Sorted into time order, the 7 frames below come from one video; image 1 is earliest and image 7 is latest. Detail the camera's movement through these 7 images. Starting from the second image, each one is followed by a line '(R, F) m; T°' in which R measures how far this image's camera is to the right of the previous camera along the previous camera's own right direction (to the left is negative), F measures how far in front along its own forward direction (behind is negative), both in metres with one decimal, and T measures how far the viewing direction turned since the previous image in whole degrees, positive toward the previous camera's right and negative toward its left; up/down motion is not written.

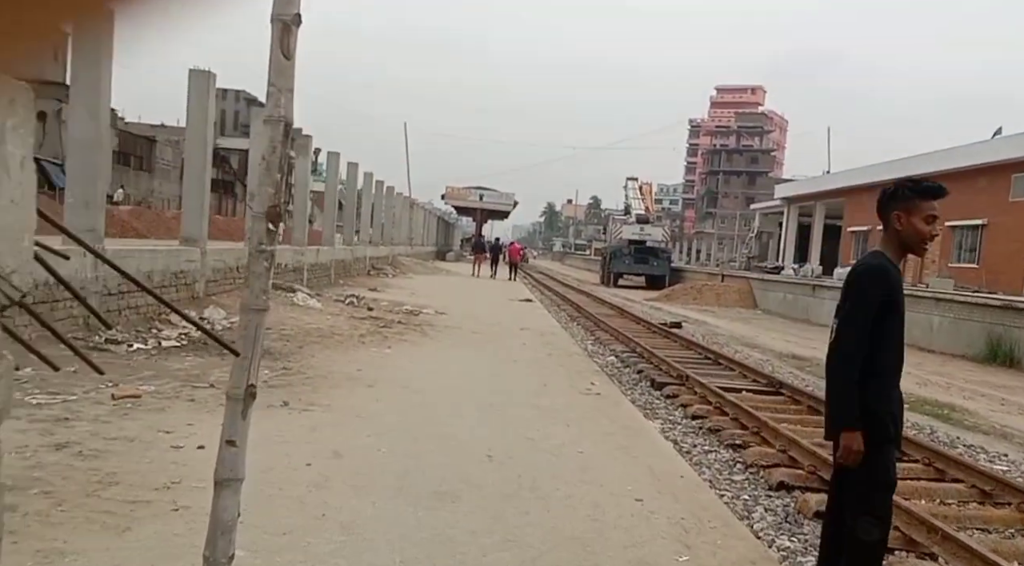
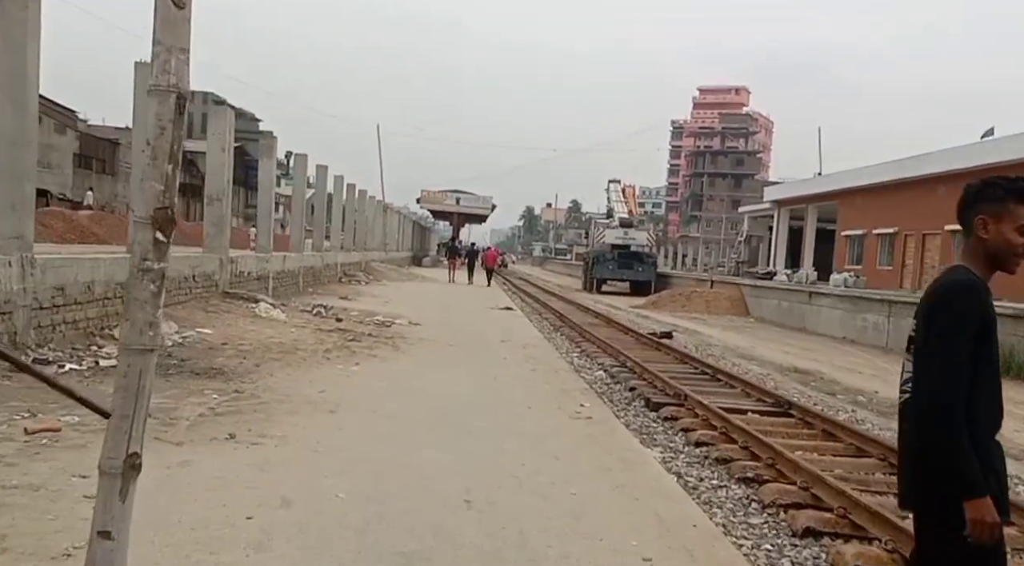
(0.0, +1.1) m; +1°
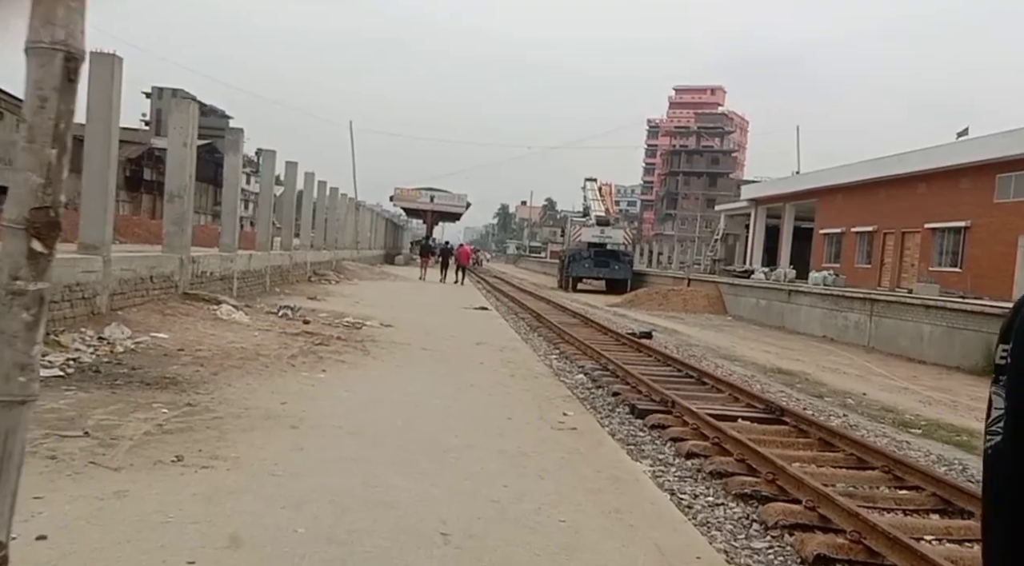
(0.0, +0.6) m; +2°
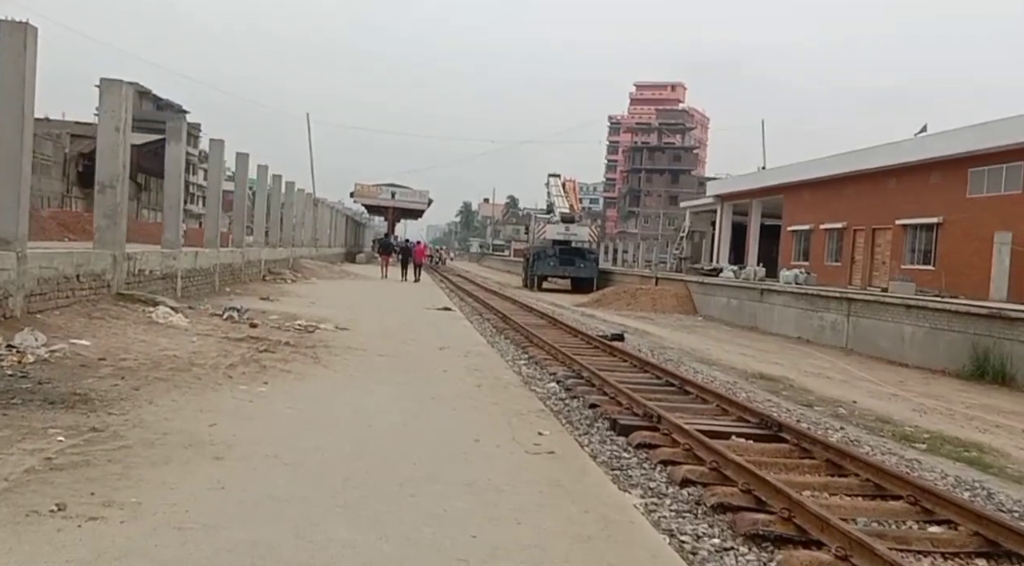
(0.0, +1.1) m; +2°
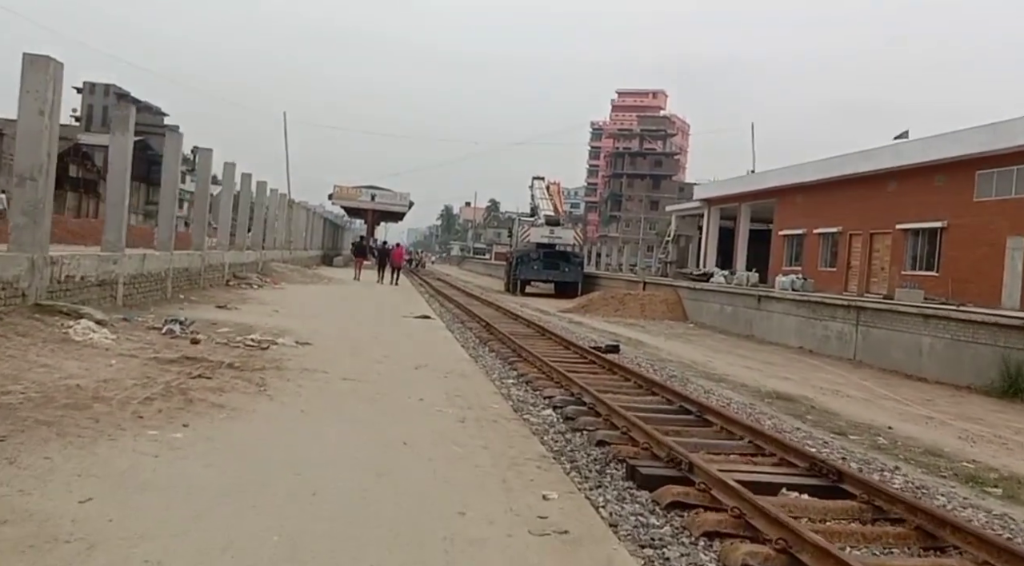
(-0.1, +1.9) m; +1°
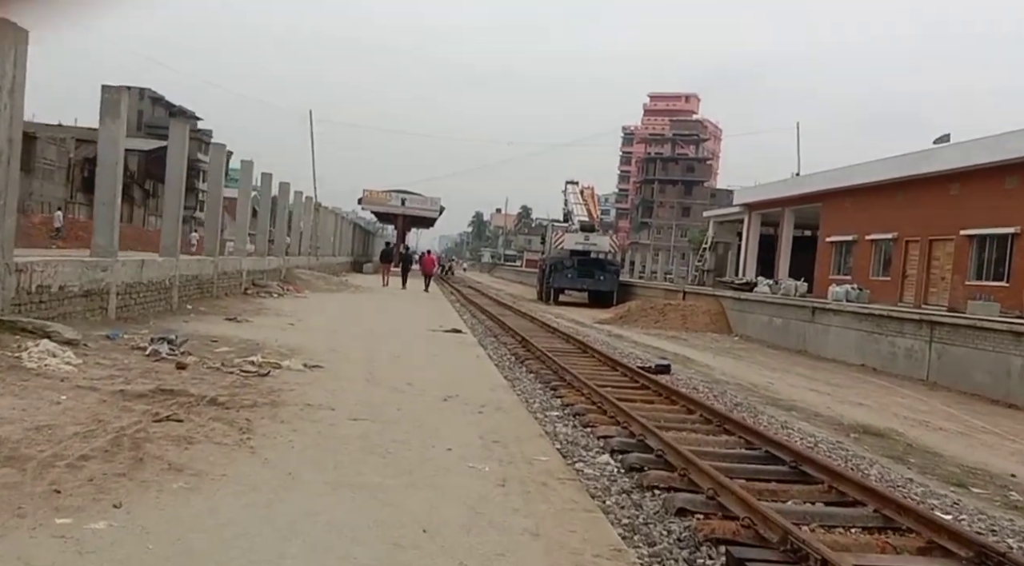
(-0.2, +2.0) m; -2°
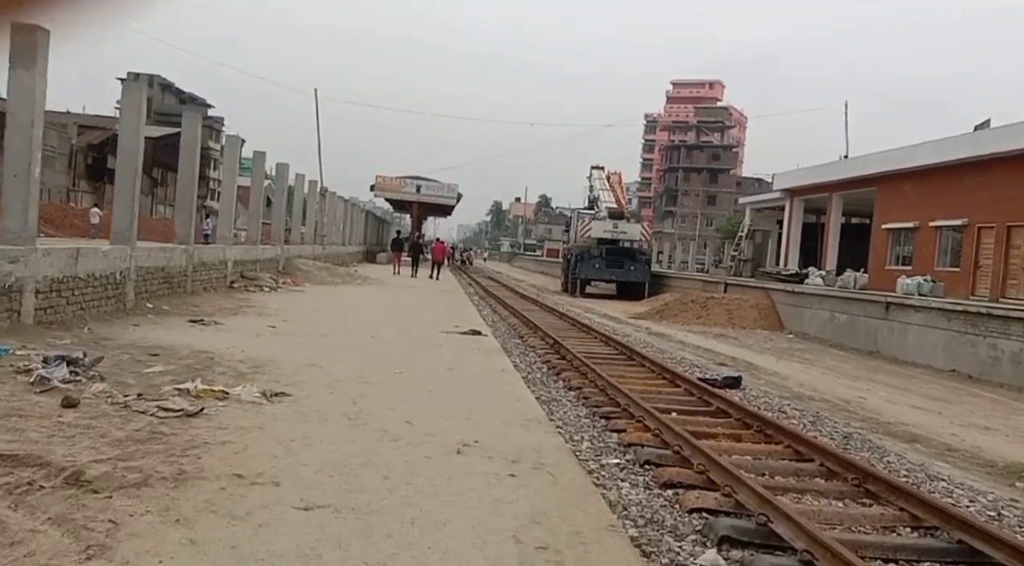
(-0.2, +3.3) m; -1°
